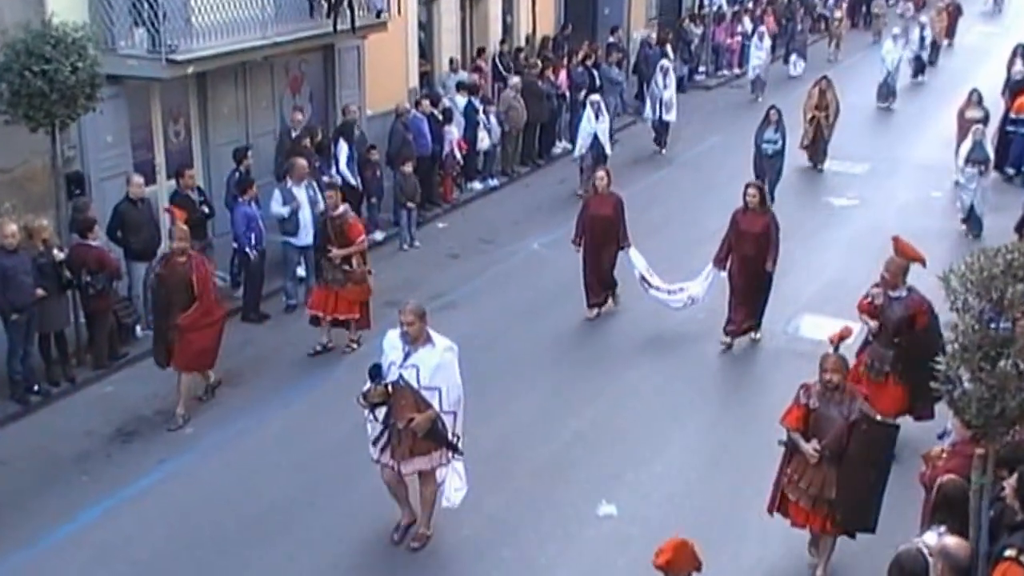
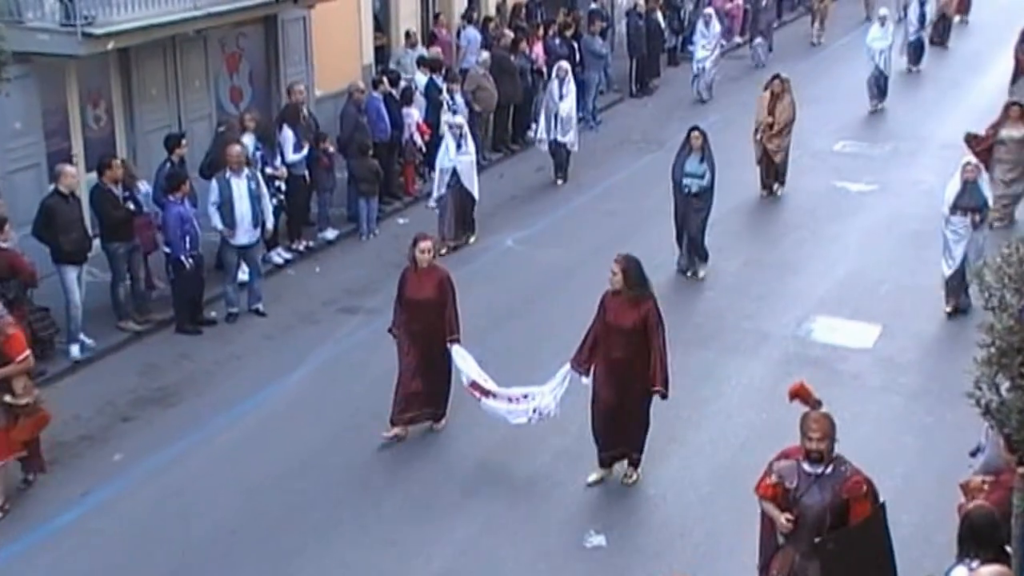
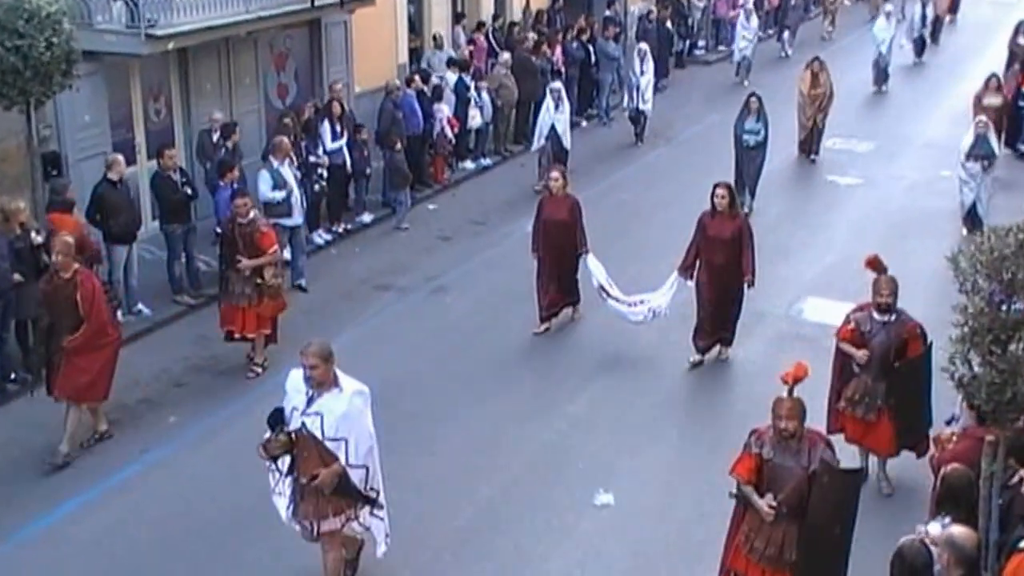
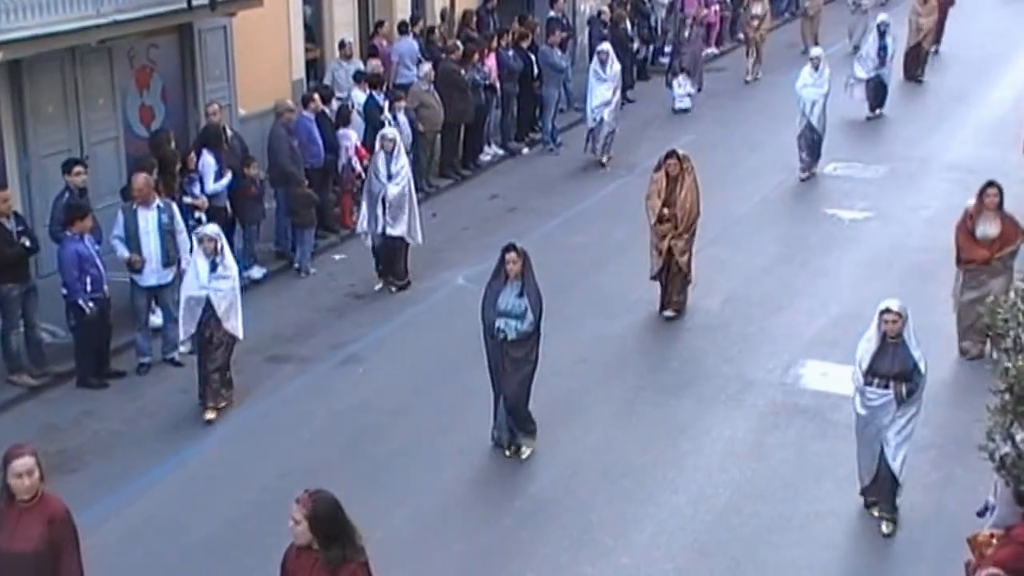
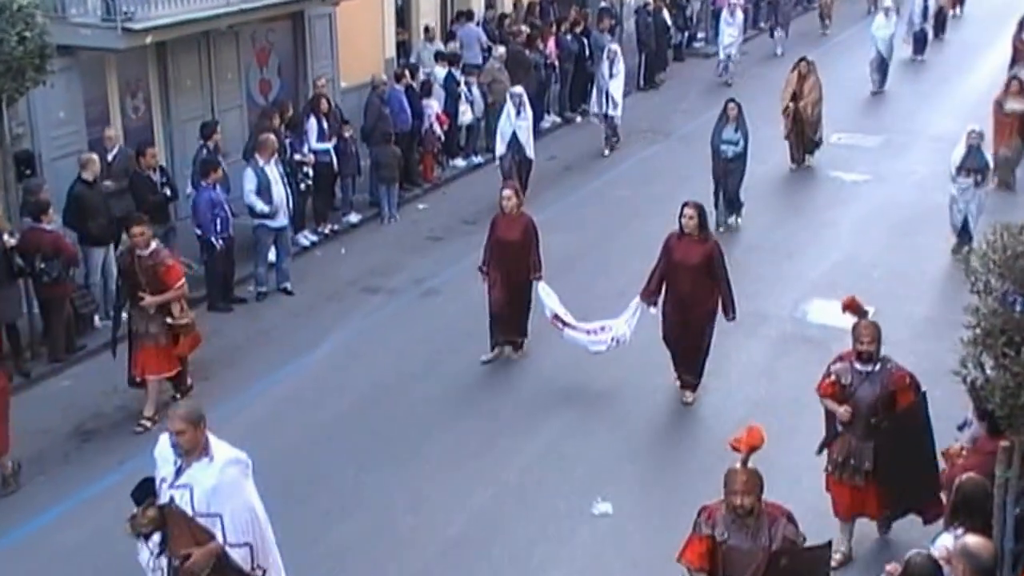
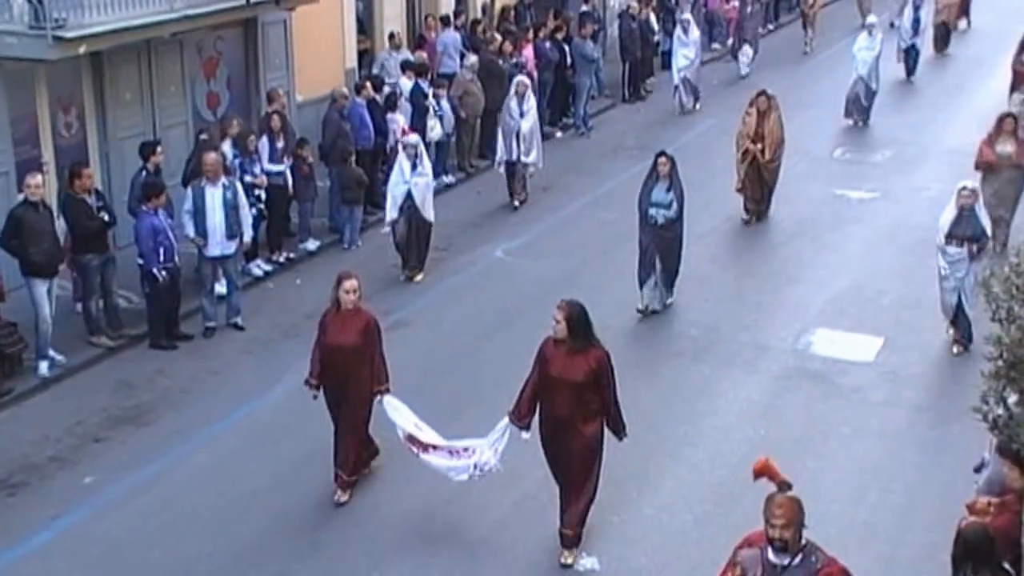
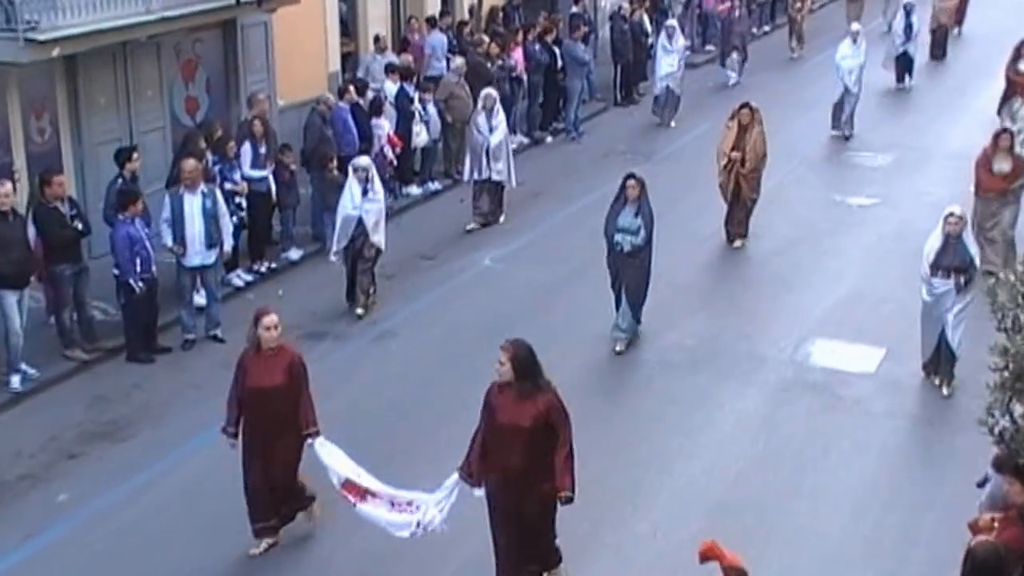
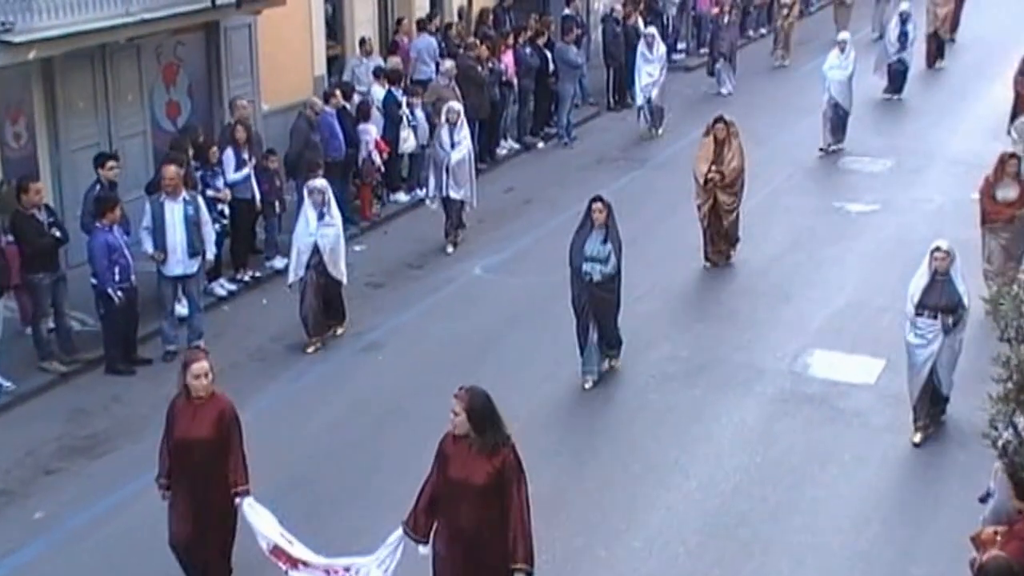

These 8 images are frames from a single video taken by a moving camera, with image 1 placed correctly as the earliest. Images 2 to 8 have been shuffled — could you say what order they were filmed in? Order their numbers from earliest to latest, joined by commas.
3, 5, 2, 6, 7, 8, 4
